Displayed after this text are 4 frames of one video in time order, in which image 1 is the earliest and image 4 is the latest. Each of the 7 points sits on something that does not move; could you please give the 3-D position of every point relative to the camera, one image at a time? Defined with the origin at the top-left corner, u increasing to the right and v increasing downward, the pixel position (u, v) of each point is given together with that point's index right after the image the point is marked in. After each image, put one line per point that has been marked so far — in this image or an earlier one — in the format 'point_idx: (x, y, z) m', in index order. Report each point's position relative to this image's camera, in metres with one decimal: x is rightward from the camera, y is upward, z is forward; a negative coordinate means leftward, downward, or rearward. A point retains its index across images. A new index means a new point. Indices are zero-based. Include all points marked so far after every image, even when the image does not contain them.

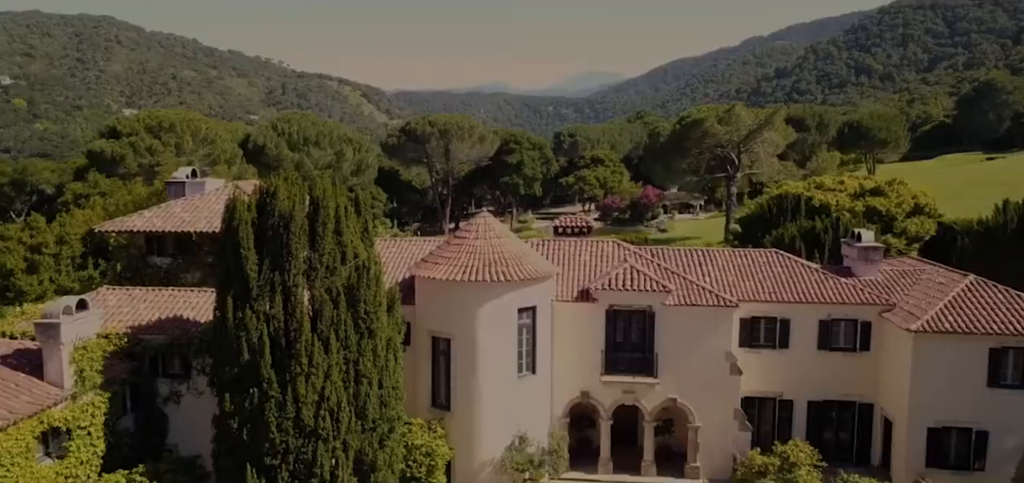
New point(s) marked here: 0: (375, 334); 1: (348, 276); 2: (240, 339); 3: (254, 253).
0: (-3.0, -2.1, +19.6) m
1: (-3.5, -0.7, +19.5) m
2: (-5.7, -2.0, +18.7) m
3: (-5.4, -0.2, +18.9) m
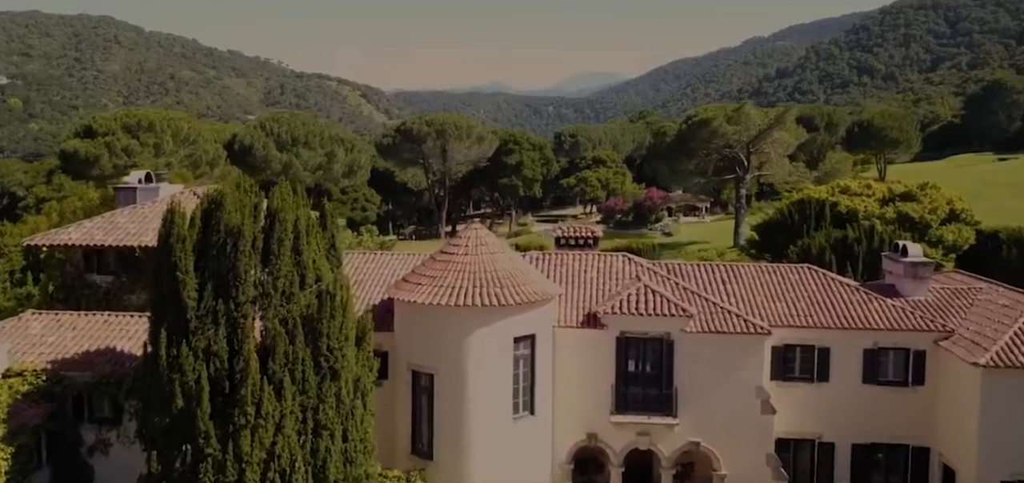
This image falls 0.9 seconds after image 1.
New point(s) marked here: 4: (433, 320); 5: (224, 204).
0: (-3.1, -2.4, +16.2) m
1: (-3.7, -1.1, +16.1) m
2: (-5.8, -2.4, +15.3) m
3: (-5.5, -0.6, +15.4) m
4: (-1.7, -1.7, +19.5) m
5: (-5.0, +0.7, +15.5) m
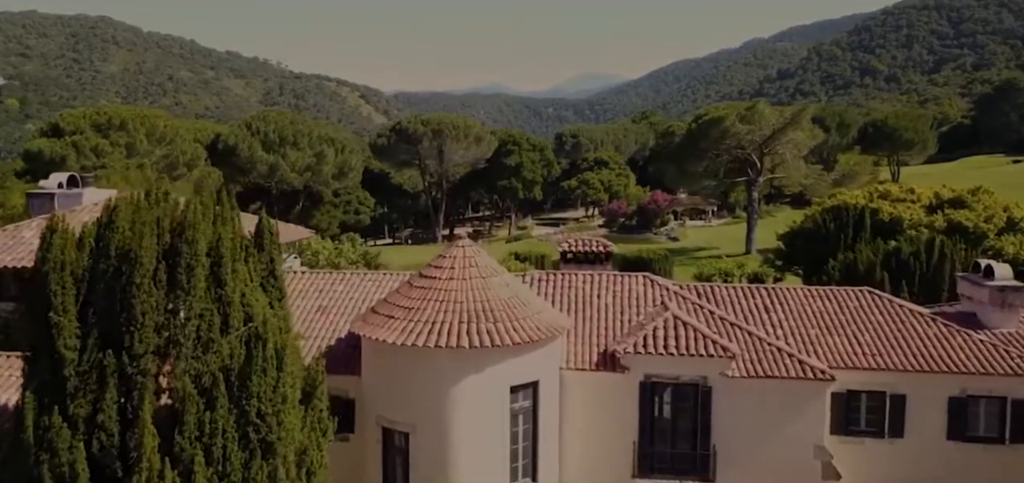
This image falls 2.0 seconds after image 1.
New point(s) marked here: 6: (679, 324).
0: (-3.2, -2.8, +12.0) m
1: (-3.7, -1.5, +11.9) m
2: (-5.9, -2.8, +11.1) m
3: (-5.5, -1.0, +11.3) m
4: (-1.8, -2.1, +15.3) m
5: (-5.0, +0.3, +11.4) m
6: (+3.2, -1.6, +17.1) m
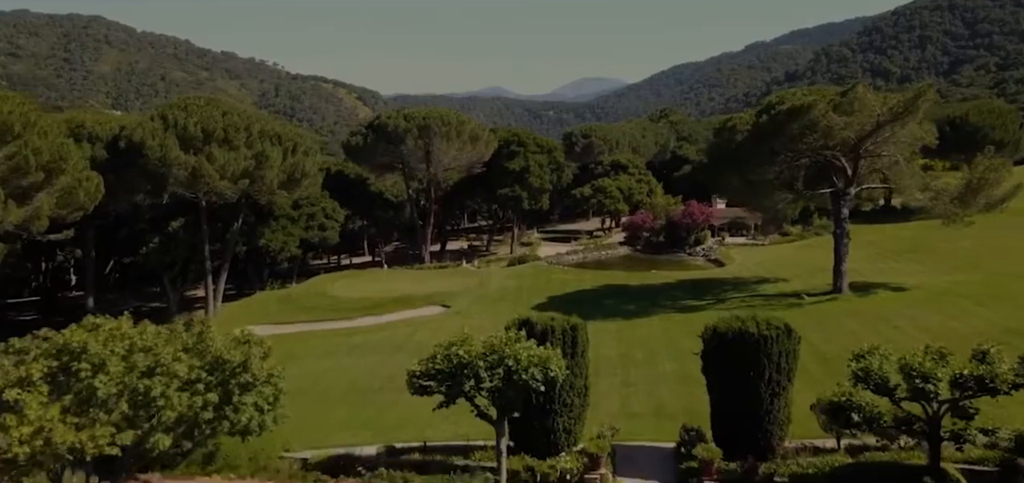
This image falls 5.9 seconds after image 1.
0: (-2.9, -4.5, -6.8) m
1: (-3.4, -3.2, -6.9) m
2: (-5.6, -4.5, -7.7) m
3: (-5.2, -2.6, -7.5) m
4: (-1.5, -3.8, -3.5) m
5: (-4.7, -1.4, -7.4) m
6: (+3.5, -3.3, -1.8) m
